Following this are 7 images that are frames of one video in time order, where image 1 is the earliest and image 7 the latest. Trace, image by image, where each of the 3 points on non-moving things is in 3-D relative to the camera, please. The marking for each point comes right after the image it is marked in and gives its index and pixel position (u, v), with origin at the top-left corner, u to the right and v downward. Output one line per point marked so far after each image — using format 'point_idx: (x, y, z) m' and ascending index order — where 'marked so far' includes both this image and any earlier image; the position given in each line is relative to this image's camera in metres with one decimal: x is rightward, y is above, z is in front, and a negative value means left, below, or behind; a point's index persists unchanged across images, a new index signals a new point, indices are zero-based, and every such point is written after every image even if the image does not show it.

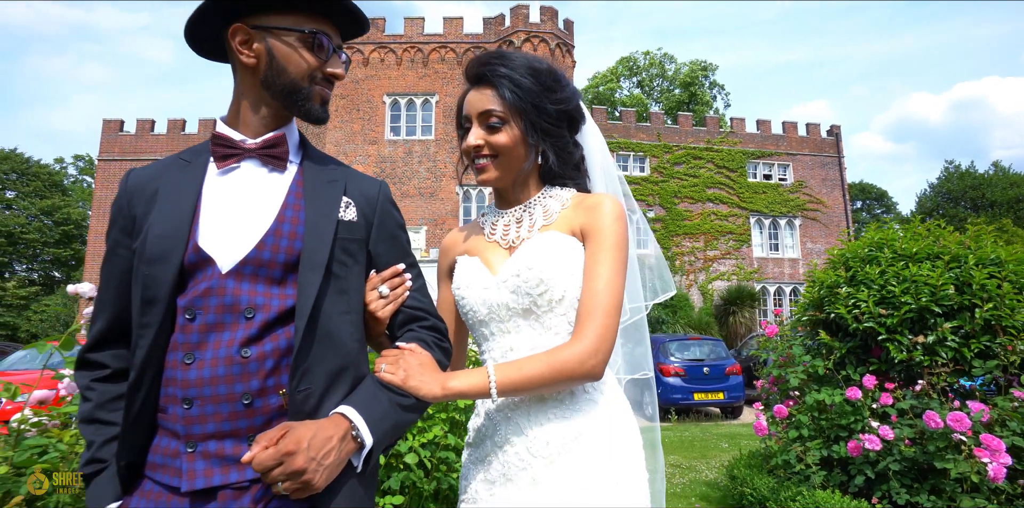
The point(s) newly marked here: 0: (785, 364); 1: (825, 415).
0: (+2.2, -0.9, +4.9) m
1: (+2.3, -1.2, +4.5) m
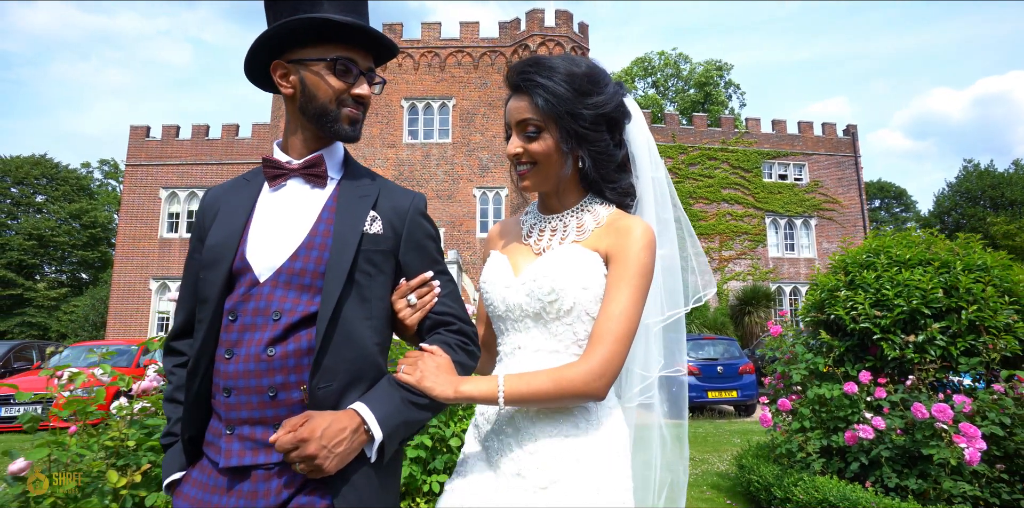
0: (+2.4, -1.0, +5.2) m
1: (+2.5, -1.2, +4.8) m
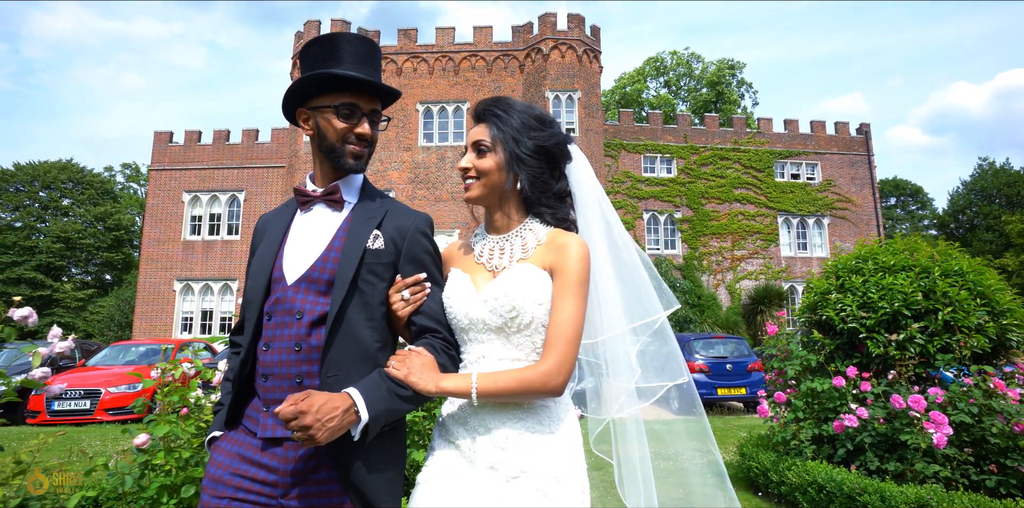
0: (+2.6, -1.0, +5.6) m
1: (+2.7, -1.3, +5.2) m
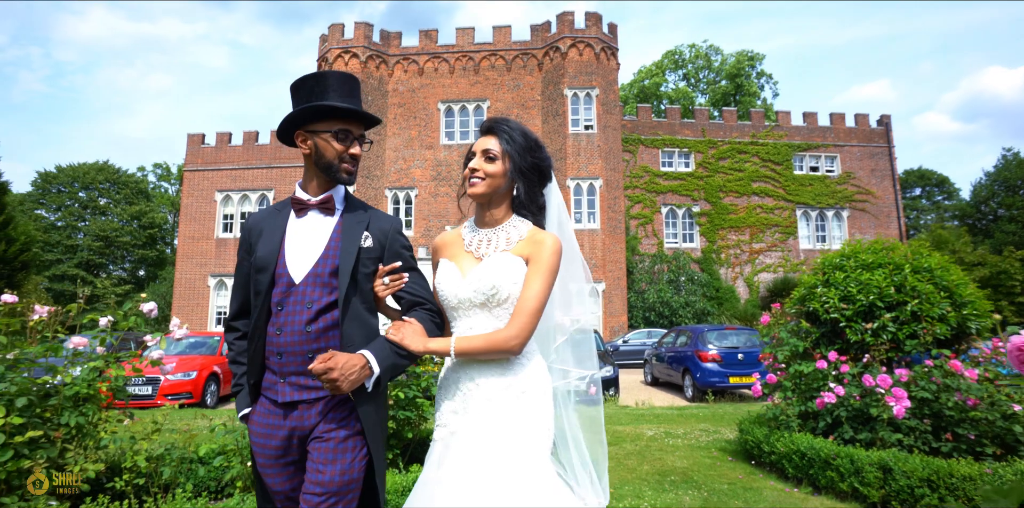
0: (+2.9, -1.0, +6.3) m
1: (+3.0, -1.3, +5.9) m
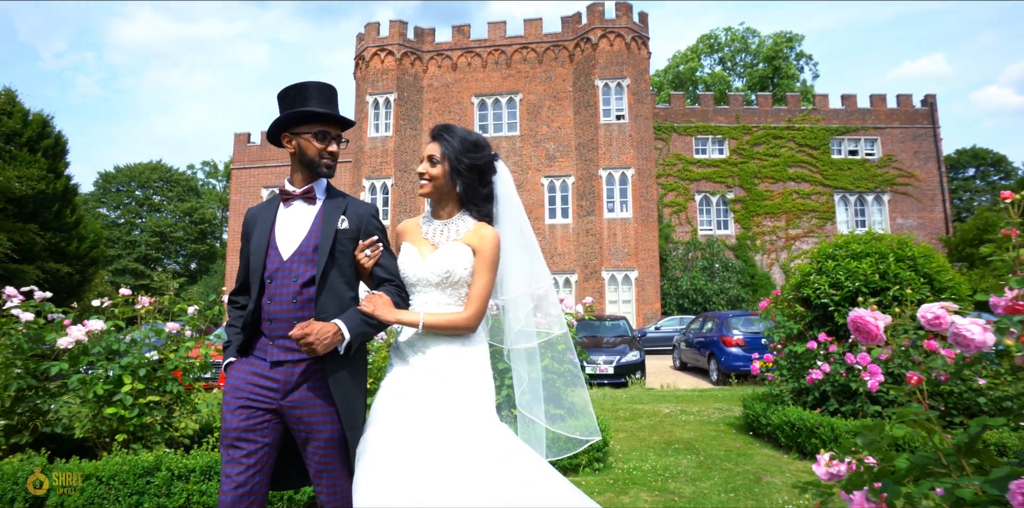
0: (+3.1, -0.9, +6.7) m
1: (+3.2, -1.2, +6.4) m
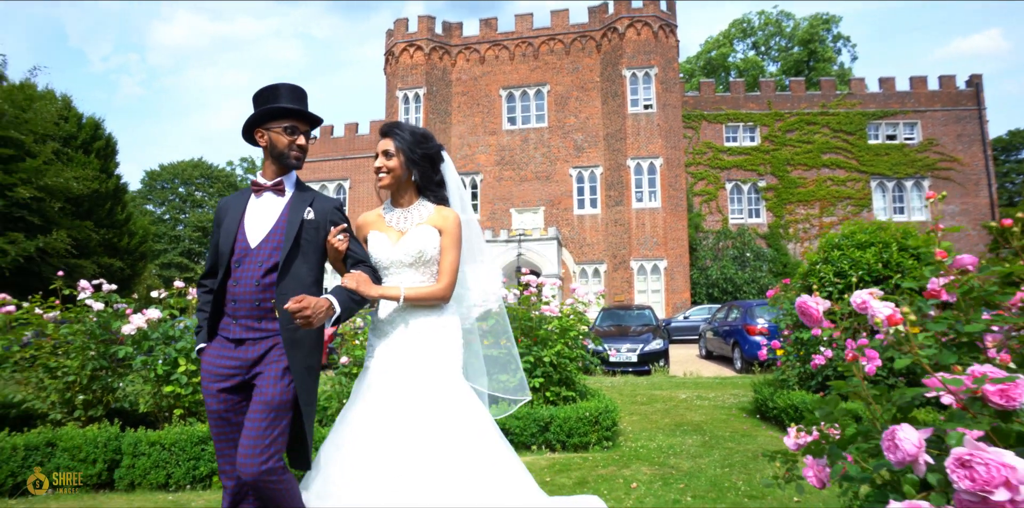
0: (+3.4, -0.7, +6.9) m
1: (+3.4, -1.1, +6.5) m
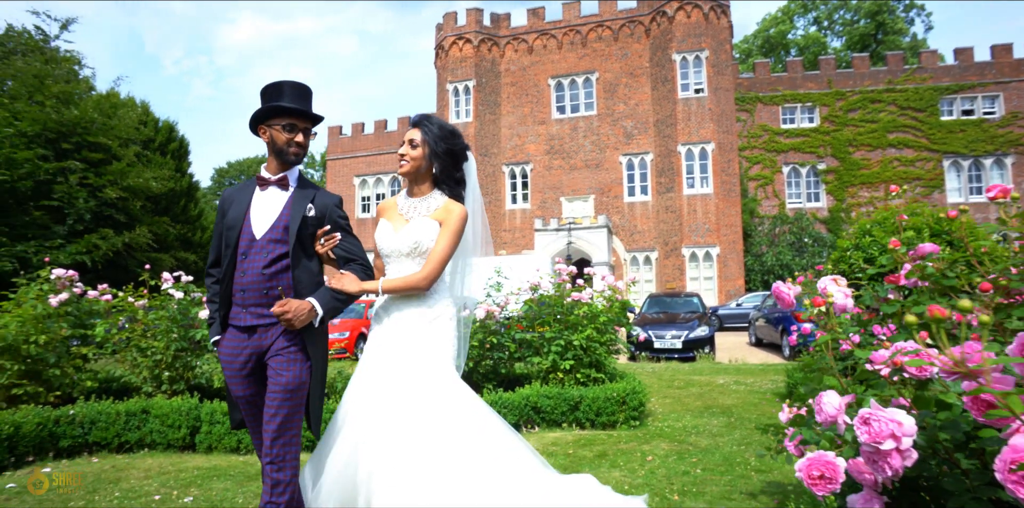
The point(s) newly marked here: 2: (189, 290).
0: (+3.8, -0.6, +7.0) m
1: (+3.9, -0.9, +6.6) m
2: (-3.8, -0.4, +6.7) m
